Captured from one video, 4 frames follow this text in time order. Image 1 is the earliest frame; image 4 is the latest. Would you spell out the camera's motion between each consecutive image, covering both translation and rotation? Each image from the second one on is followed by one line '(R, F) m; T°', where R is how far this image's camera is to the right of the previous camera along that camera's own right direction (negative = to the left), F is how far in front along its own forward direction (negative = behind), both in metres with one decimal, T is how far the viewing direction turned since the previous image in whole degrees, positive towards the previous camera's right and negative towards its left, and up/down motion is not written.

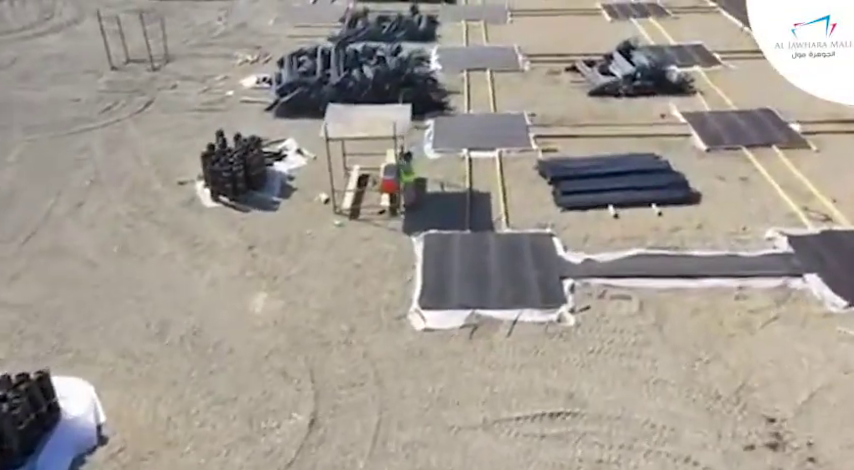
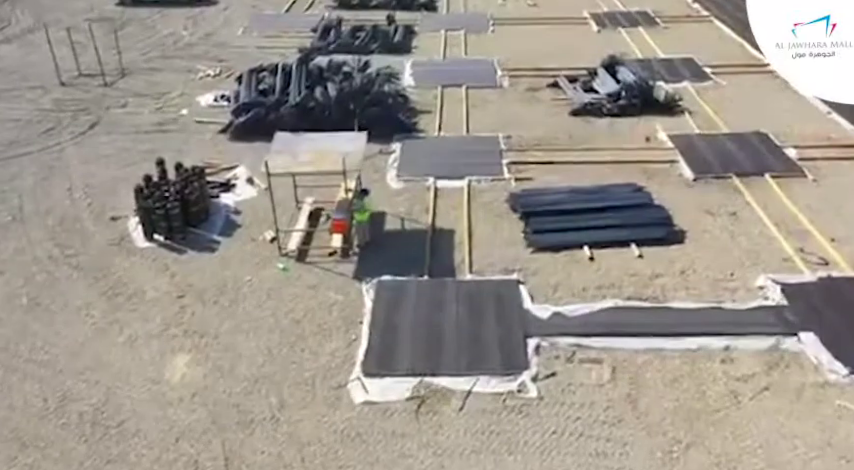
(+0.8, +1.6) m; 0°
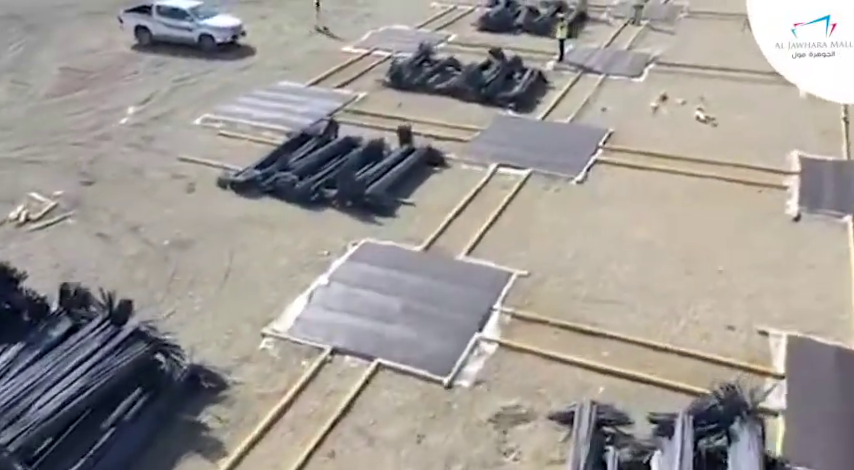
(+4.9, +14.3) m; -19°
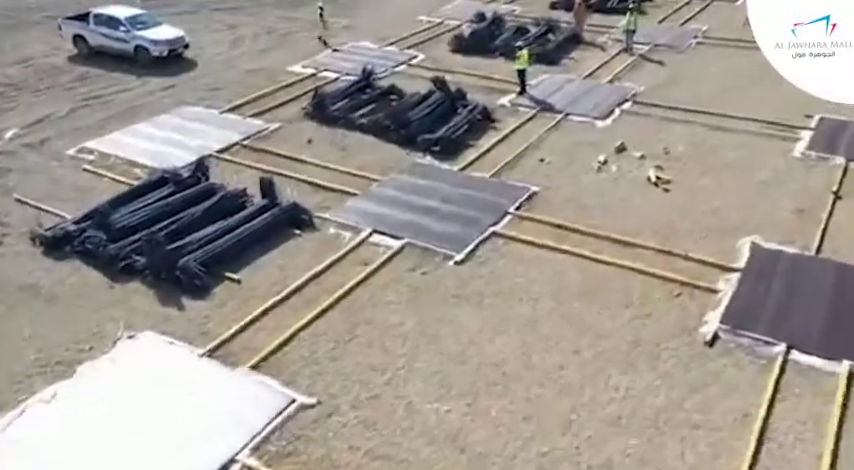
(+3.8, +3.3) m; -5°
